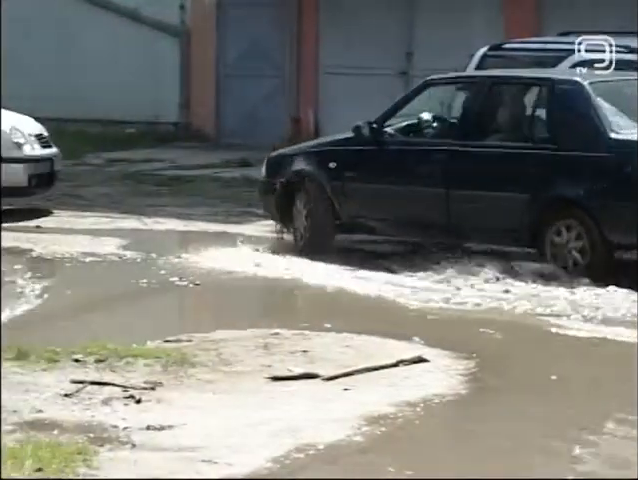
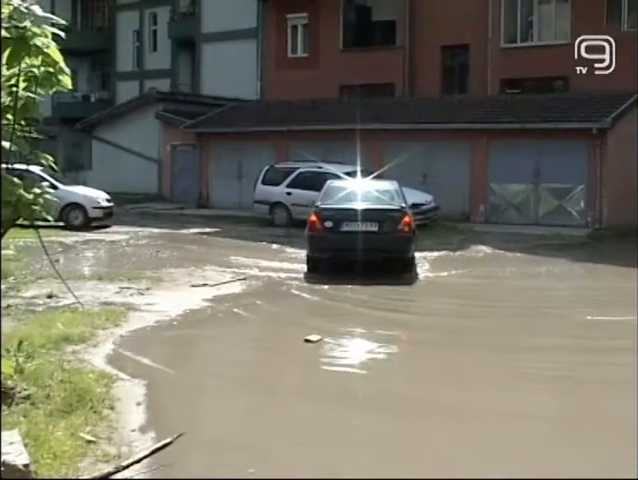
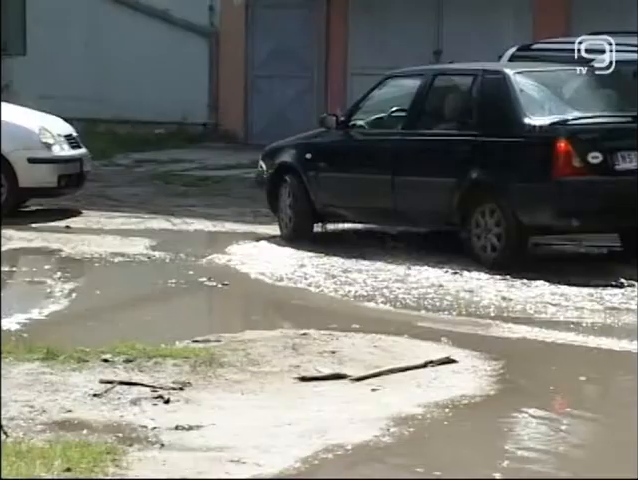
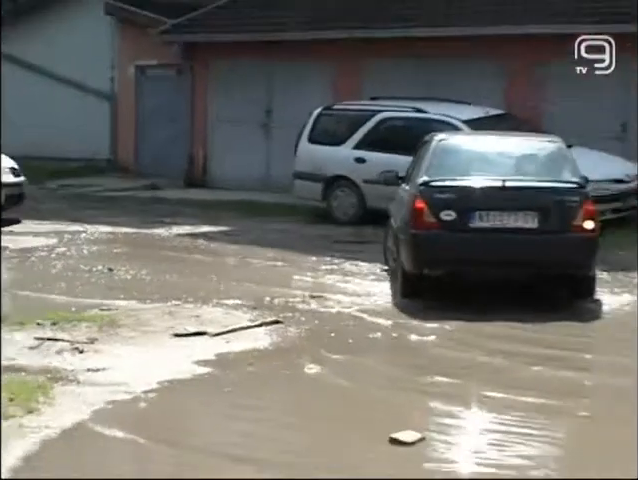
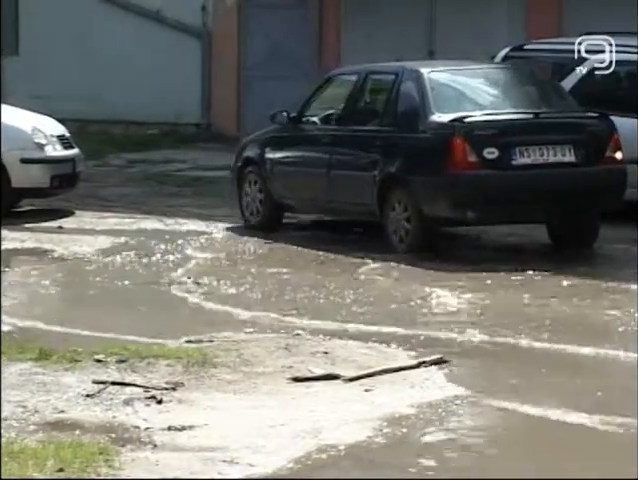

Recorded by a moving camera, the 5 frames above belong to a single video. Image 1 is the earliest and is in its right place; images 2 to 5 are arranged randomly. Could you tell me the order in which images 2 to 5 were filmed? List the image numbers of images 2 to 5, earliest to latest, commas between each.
3, 5, 4, 2
